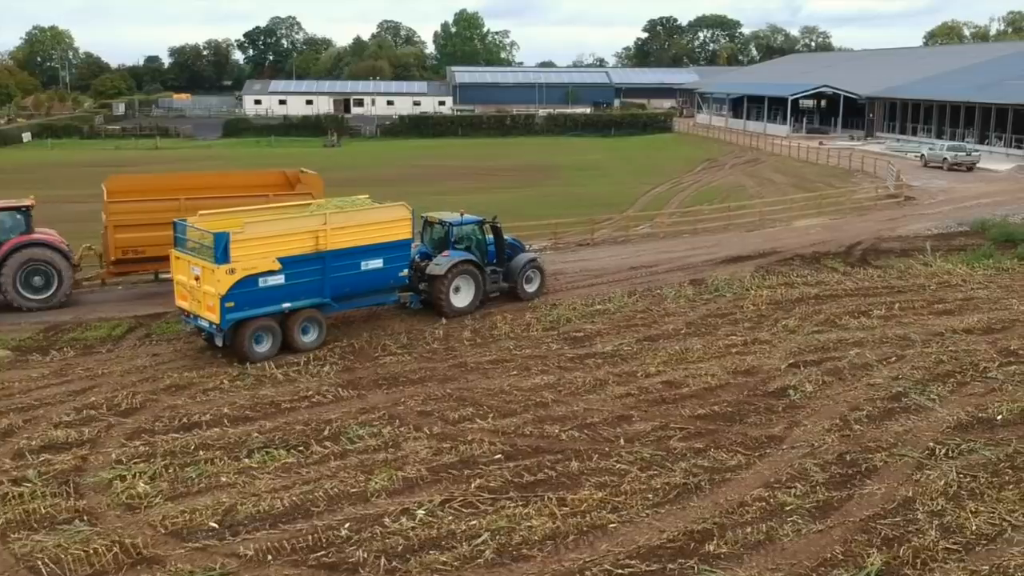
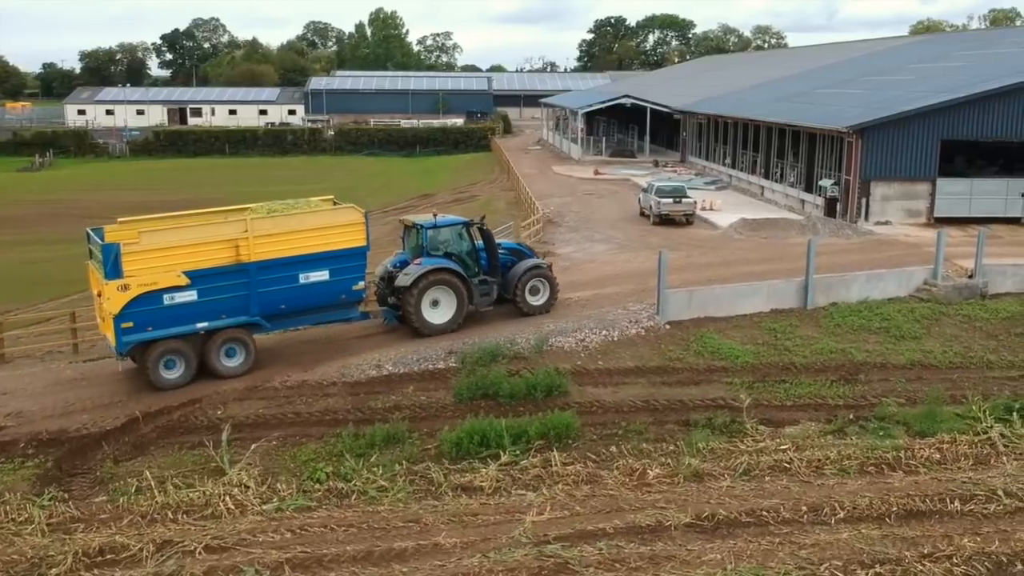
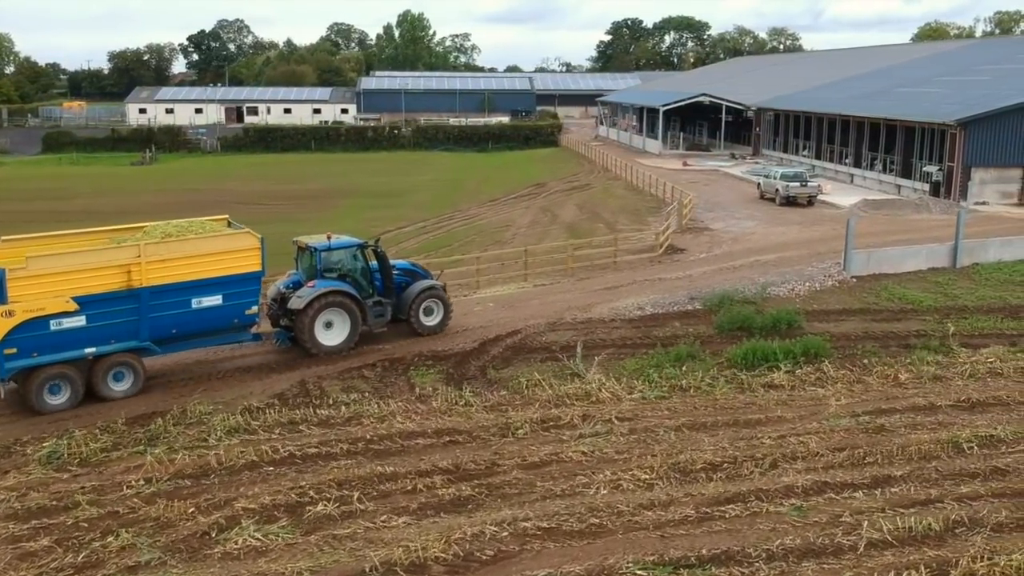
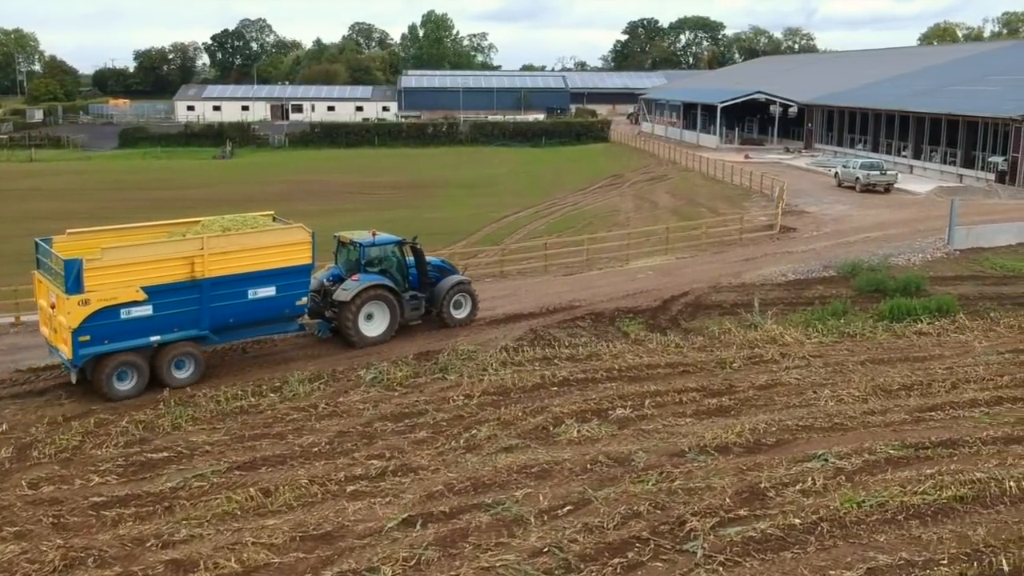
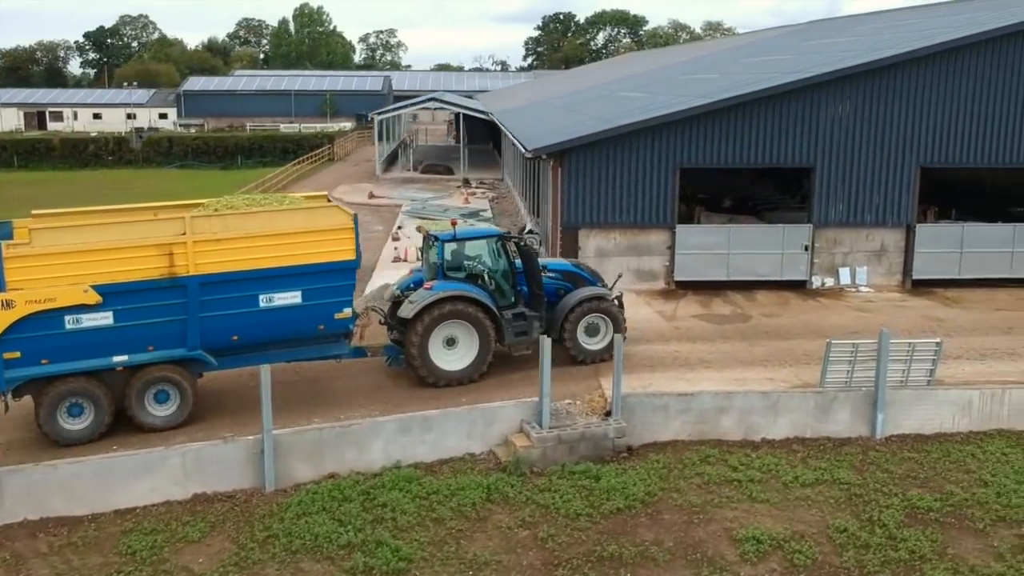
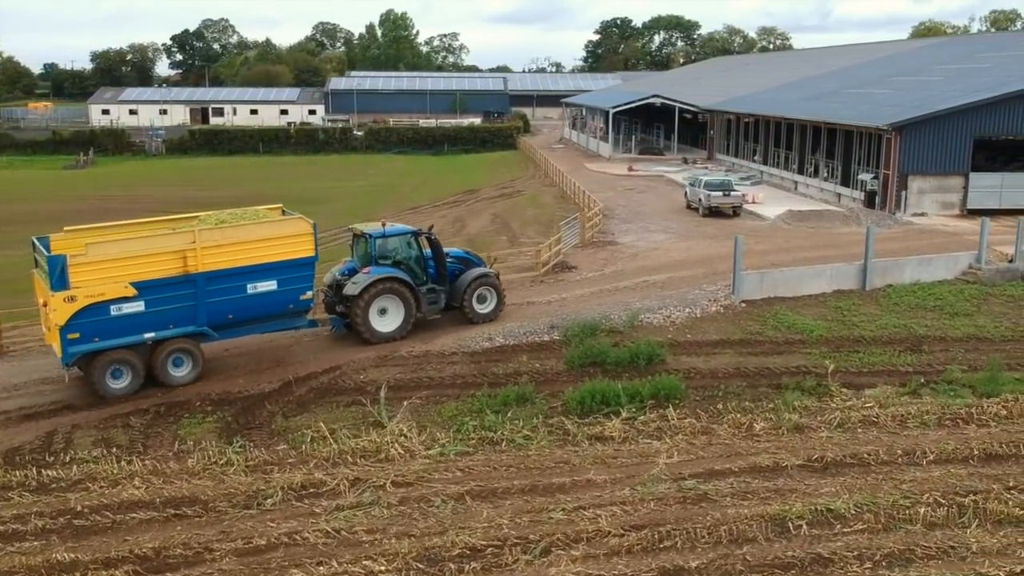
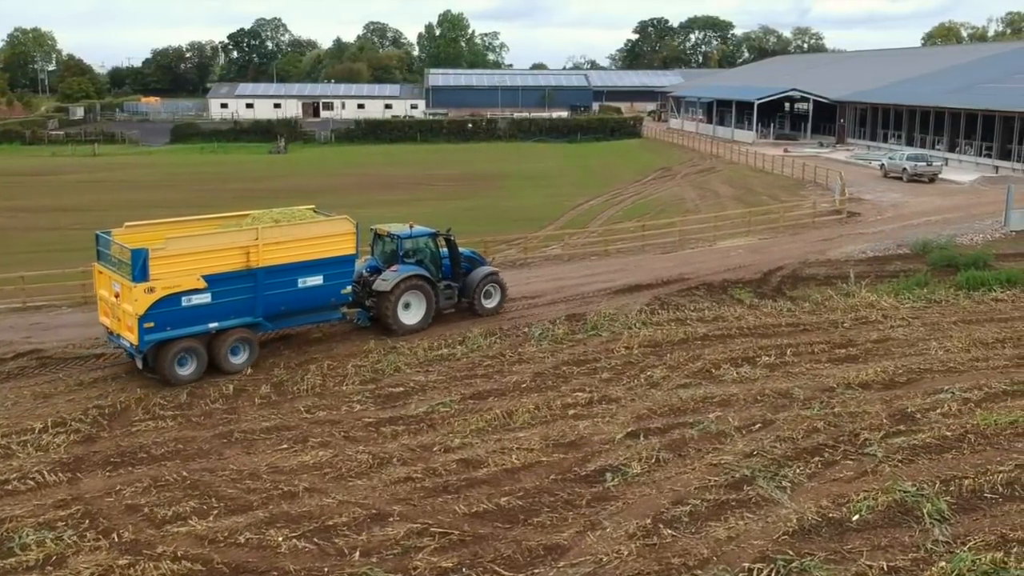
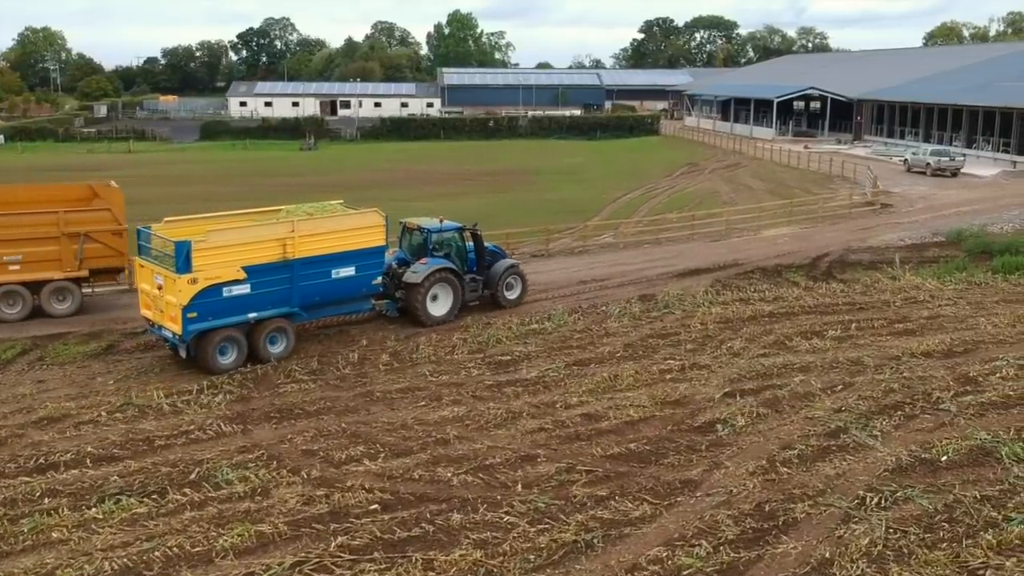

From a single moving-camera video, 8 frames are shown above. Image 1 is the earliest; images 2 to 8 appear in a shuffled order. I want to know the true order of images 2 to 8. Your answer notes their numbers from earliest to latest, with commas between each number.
8, 7, 4, 3, 6, 2, 5
